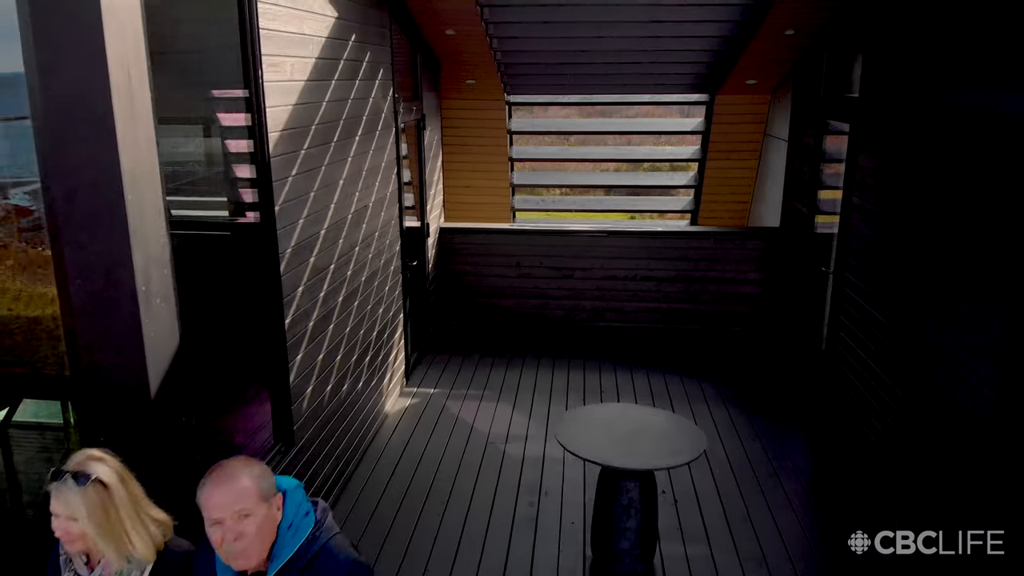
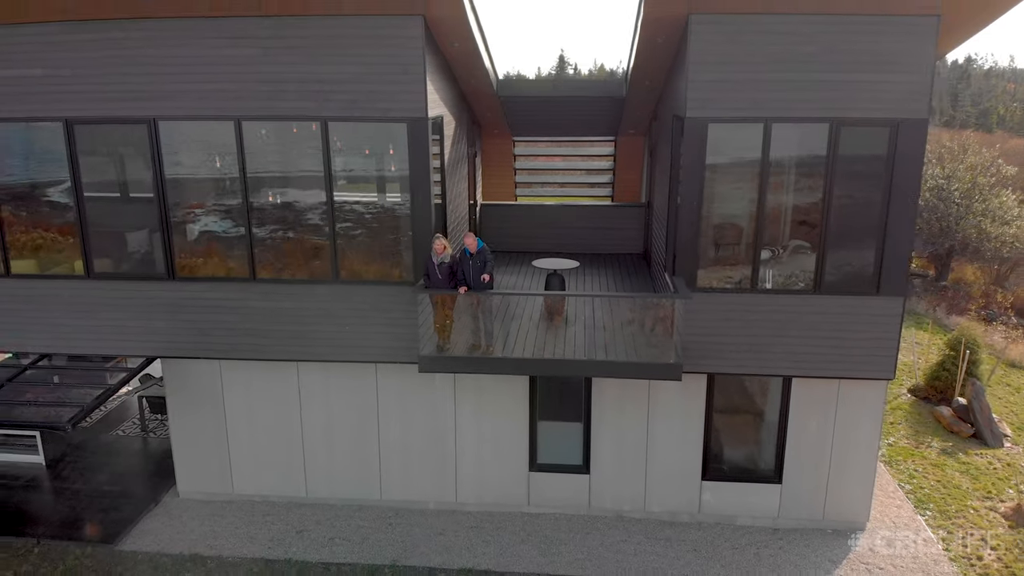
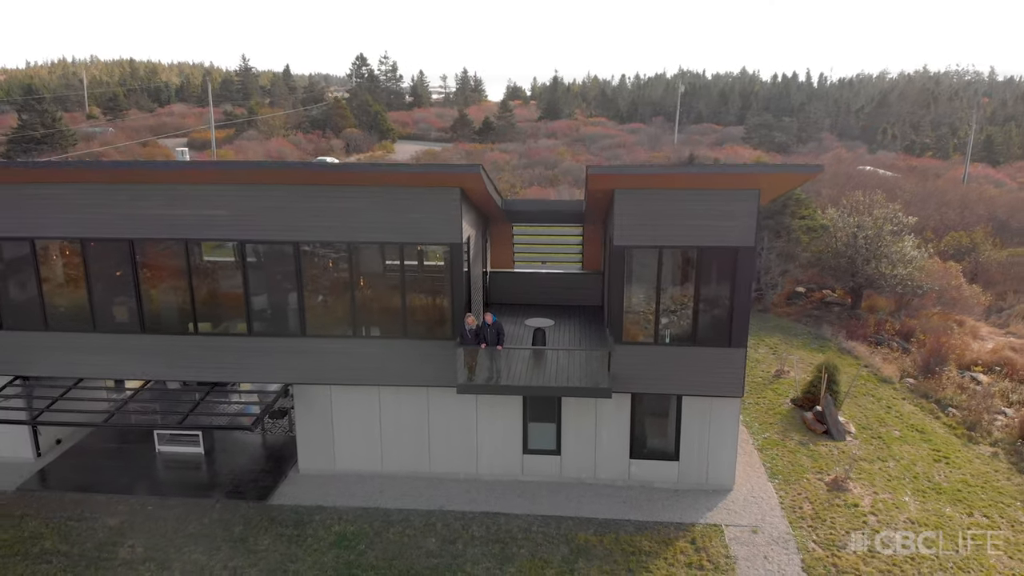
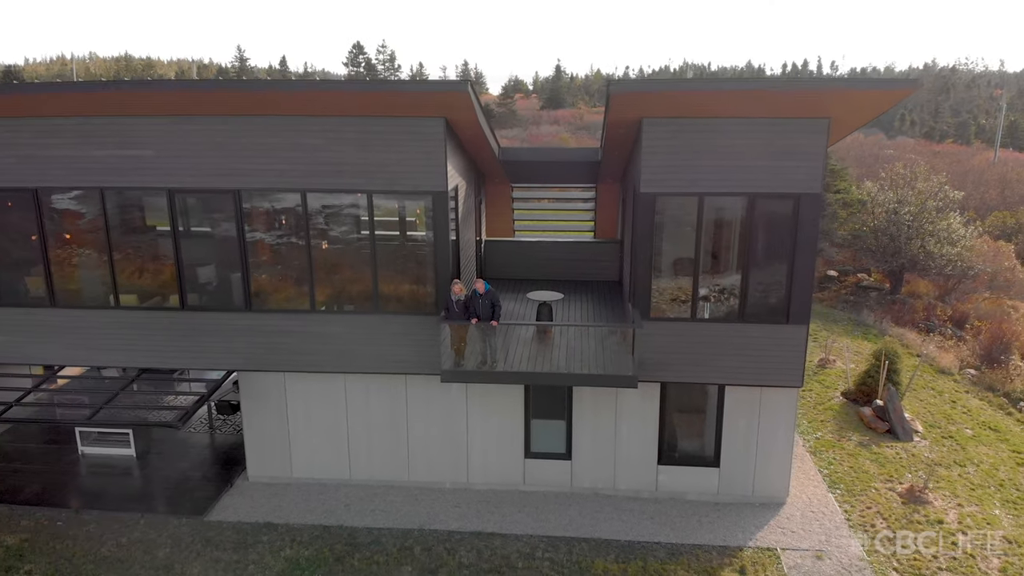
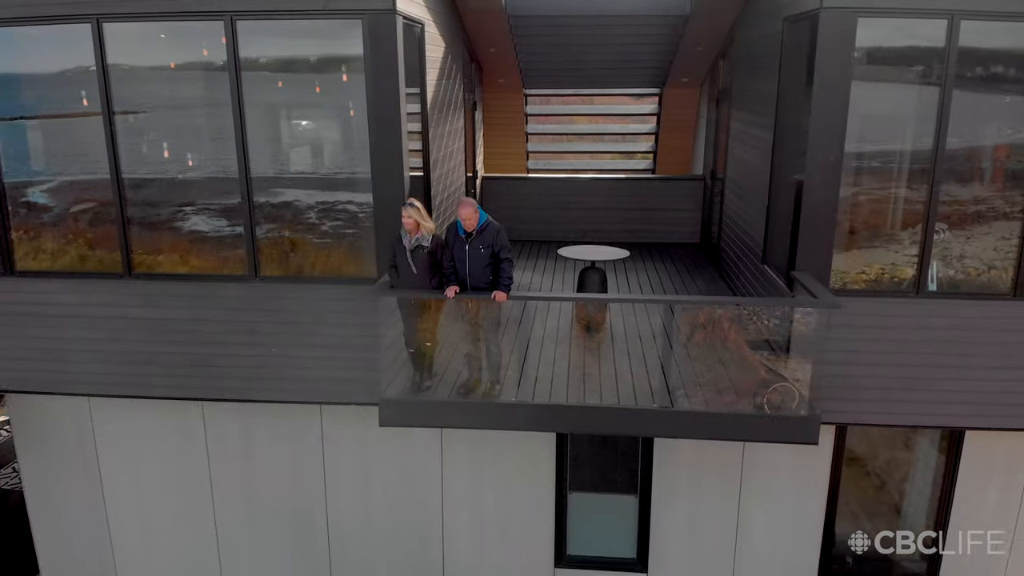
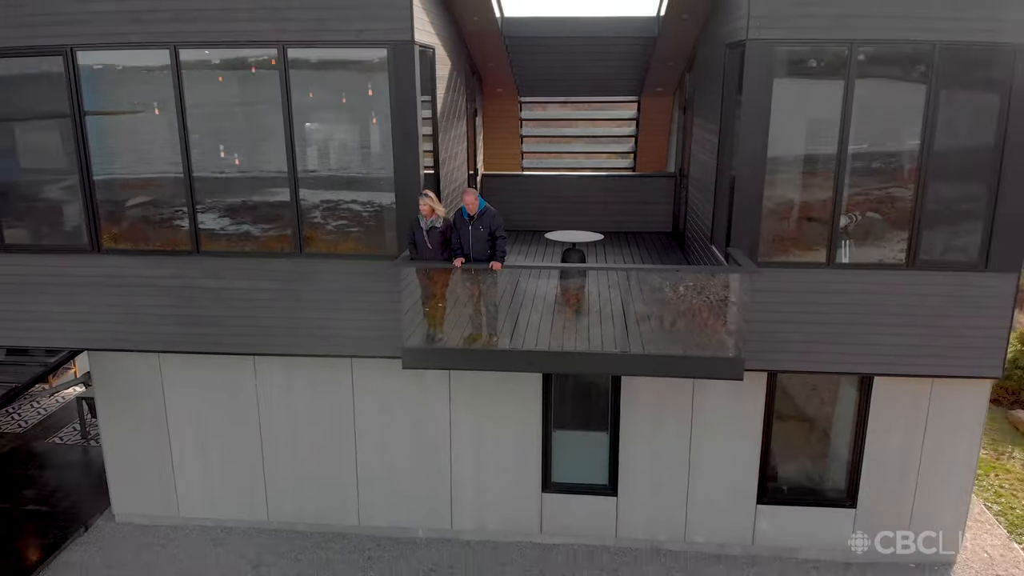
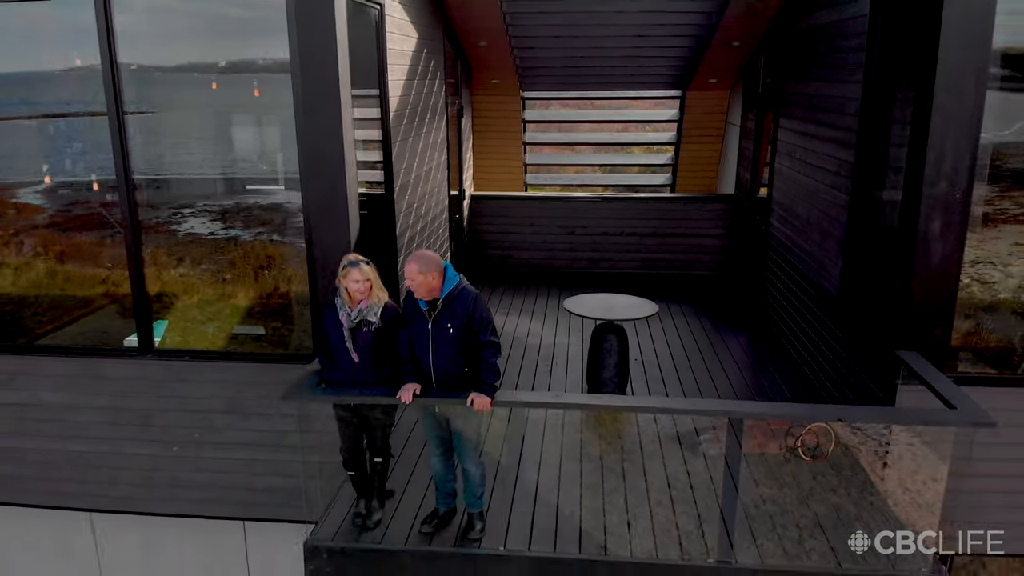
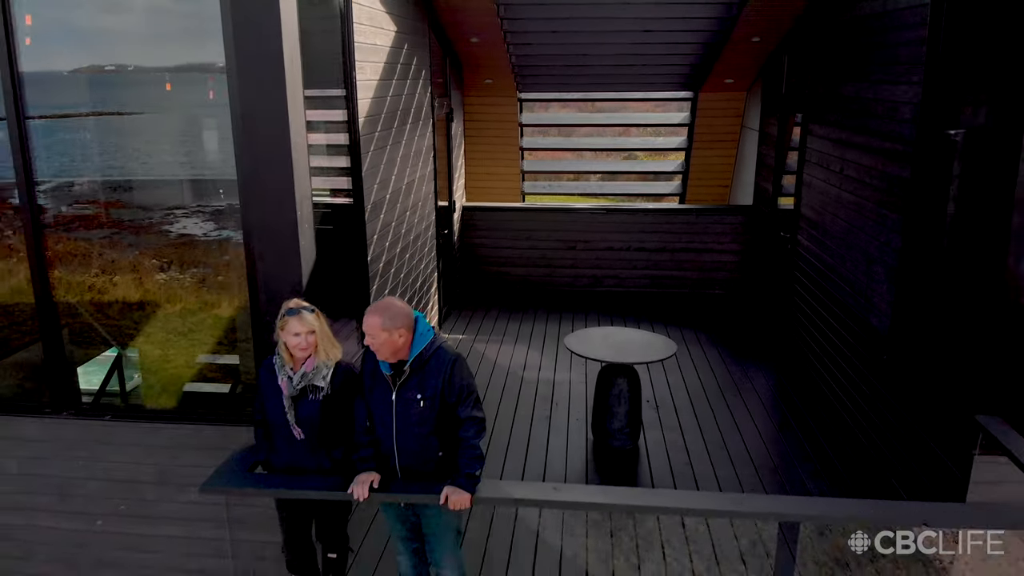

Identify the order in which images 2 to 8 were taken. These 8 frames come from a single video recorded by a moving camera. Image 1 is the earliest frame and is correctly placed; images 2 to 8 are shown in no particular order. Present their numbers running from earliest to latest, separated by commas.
8, 7, 5, 6, 2, 4, 3
